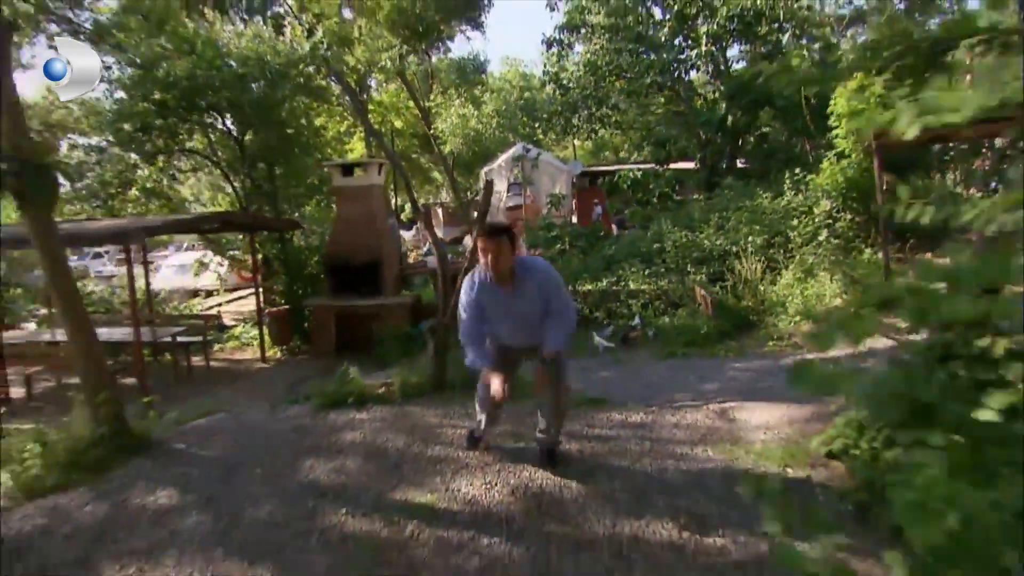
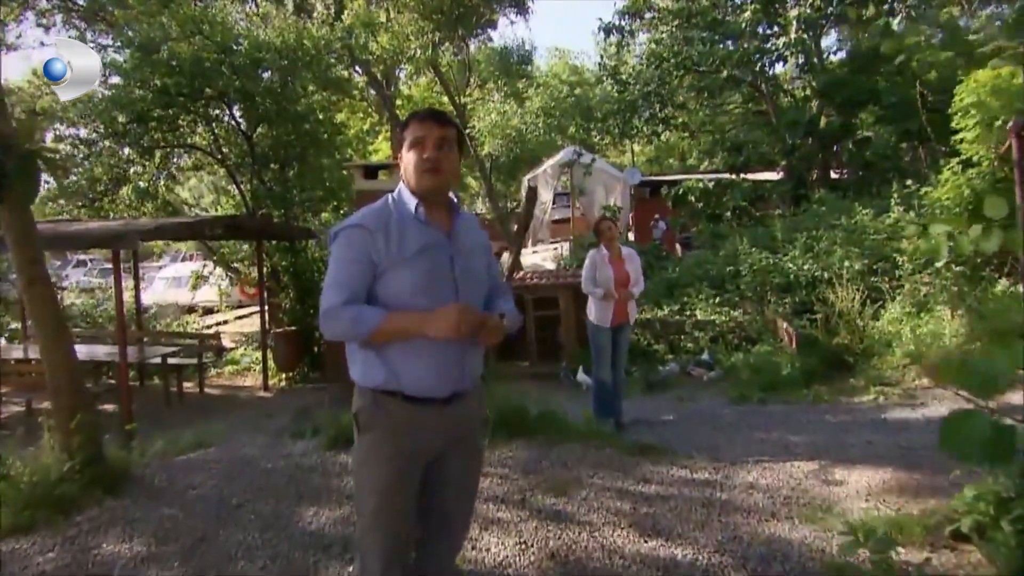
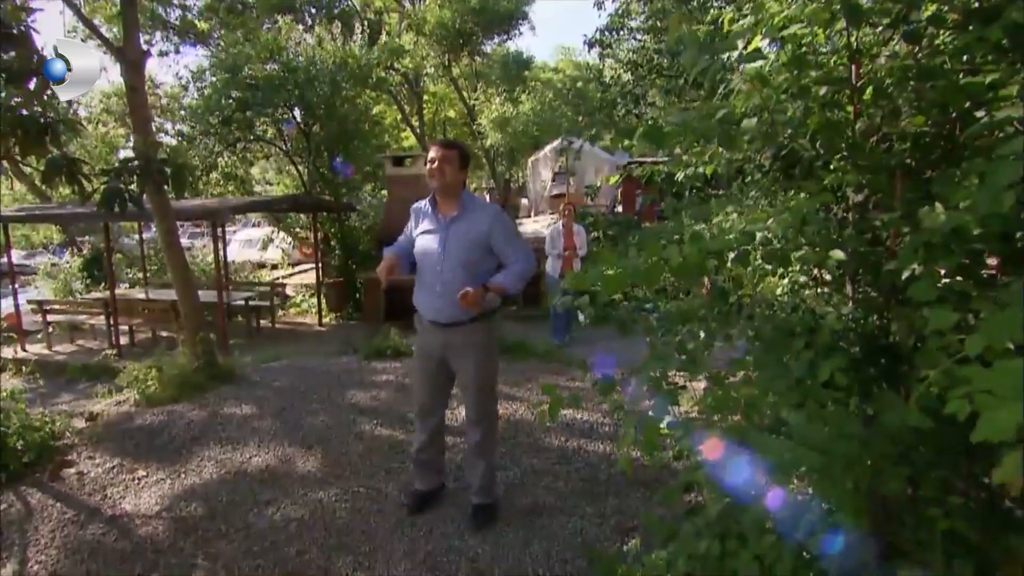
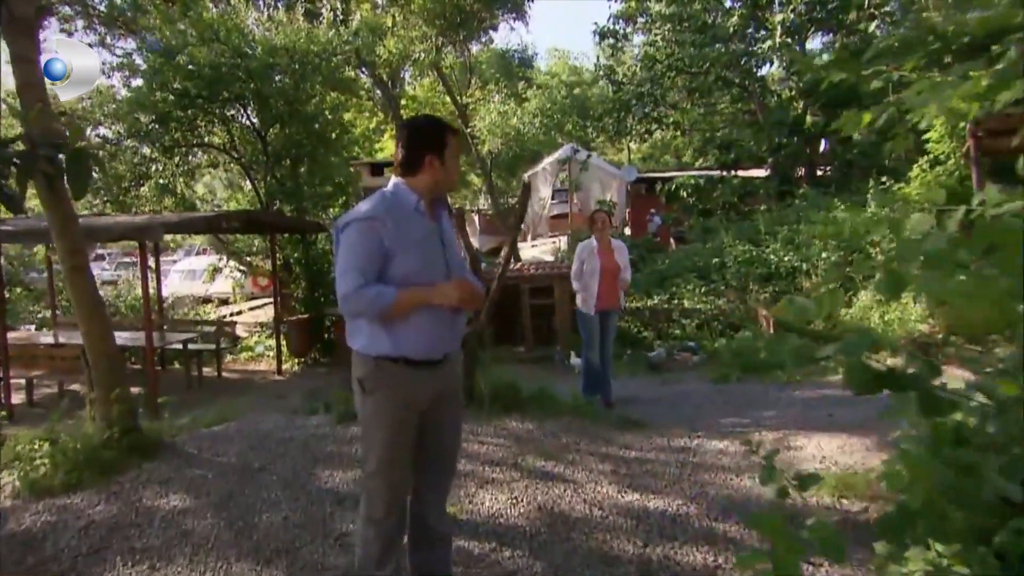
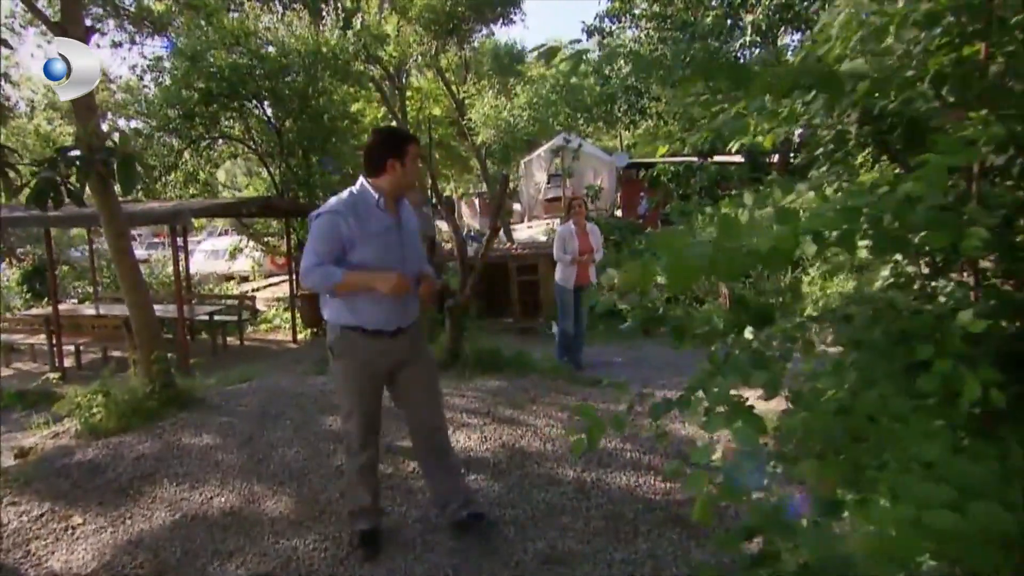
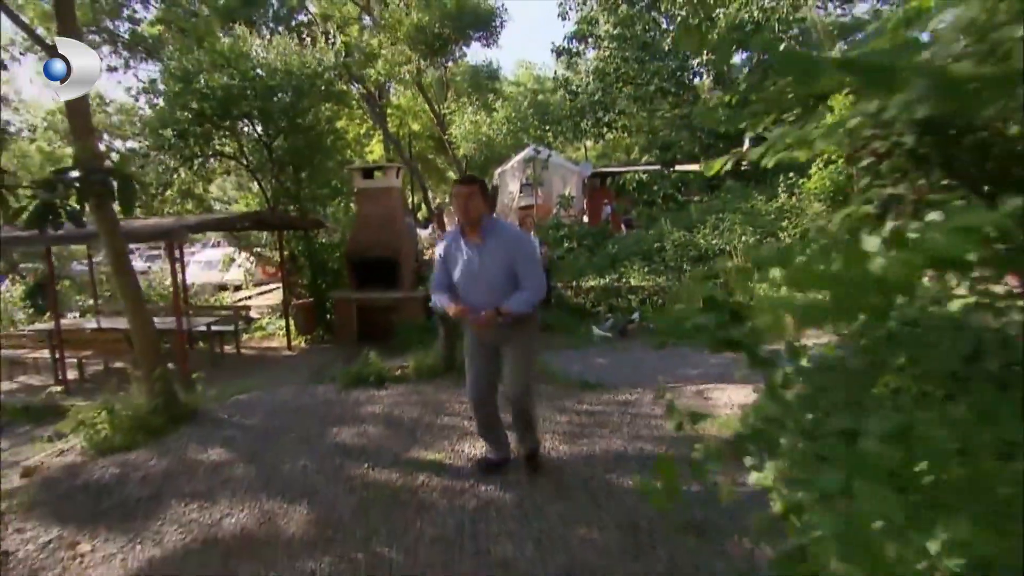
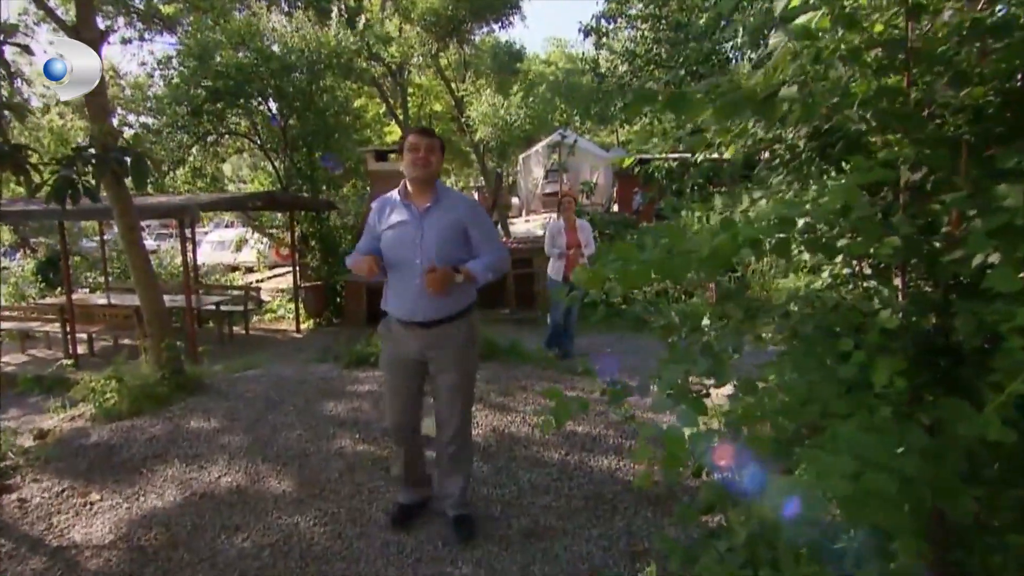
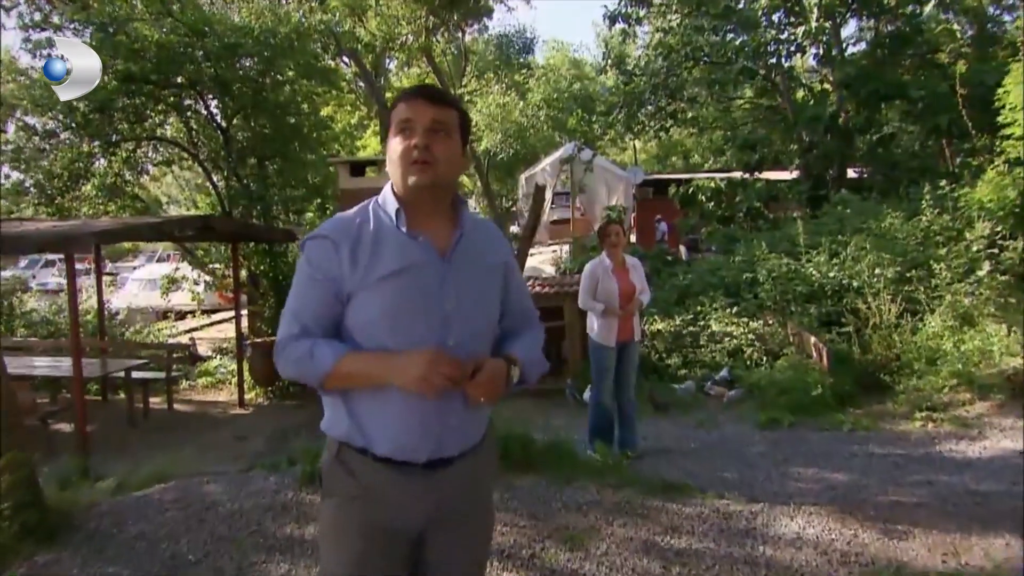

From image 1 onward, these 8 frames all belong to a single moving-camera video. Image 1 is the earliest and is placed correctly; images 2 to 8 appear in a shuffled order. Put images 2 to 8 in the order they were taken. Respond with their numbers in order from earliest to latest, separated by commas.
6, 3, 7, 5, 4, 2, 8
